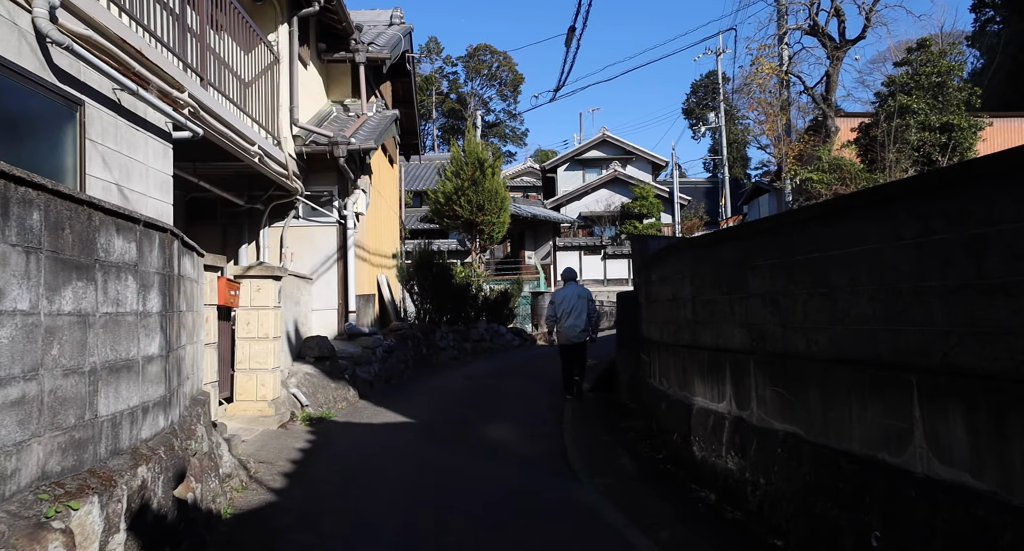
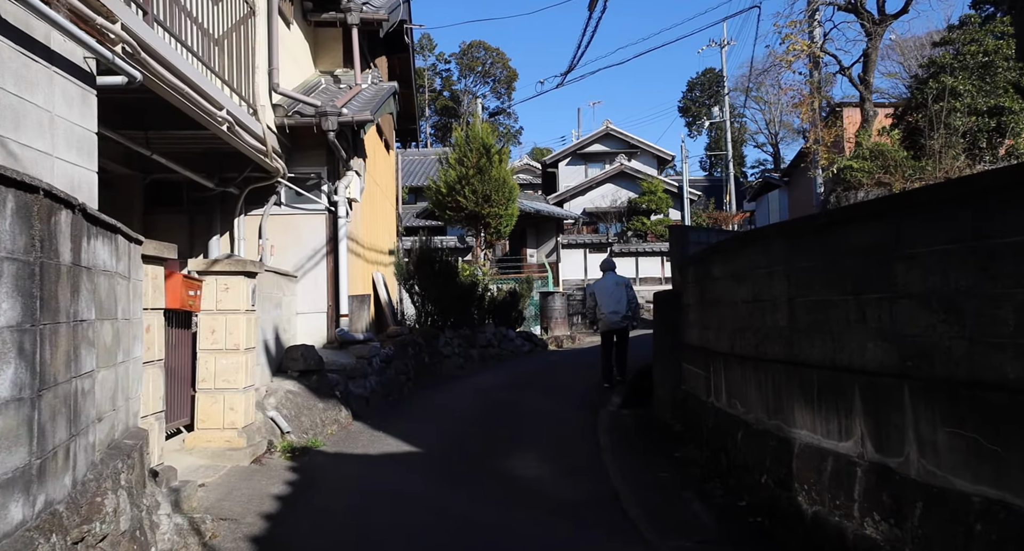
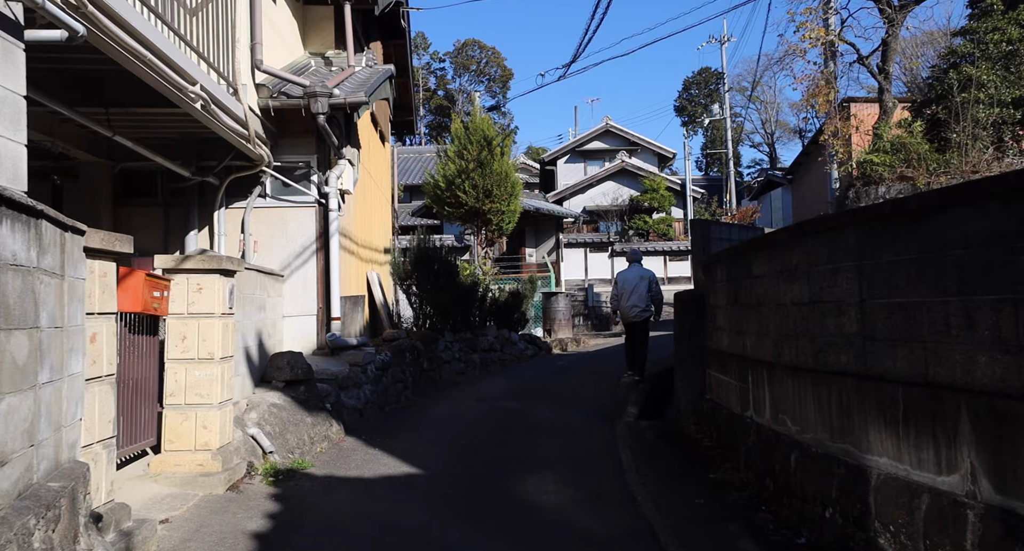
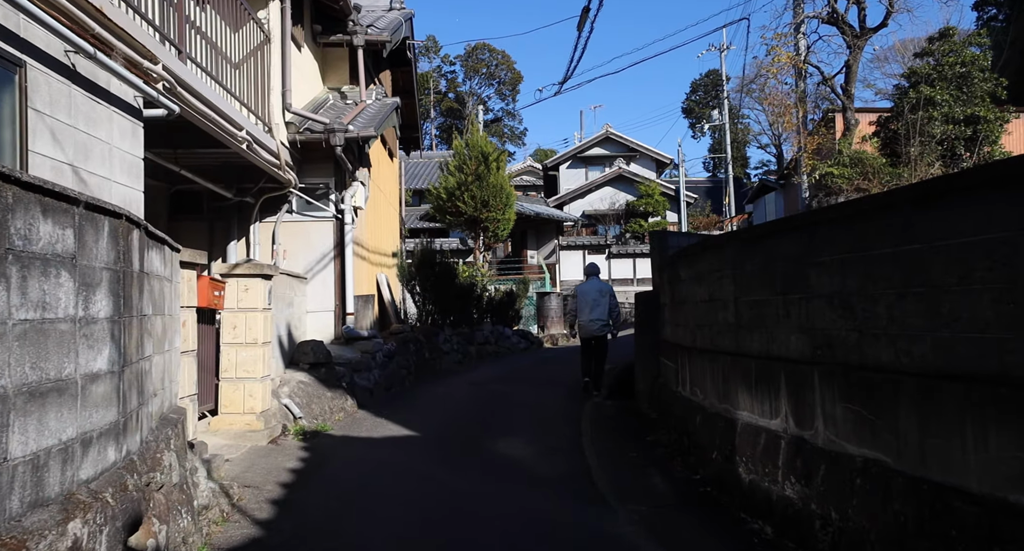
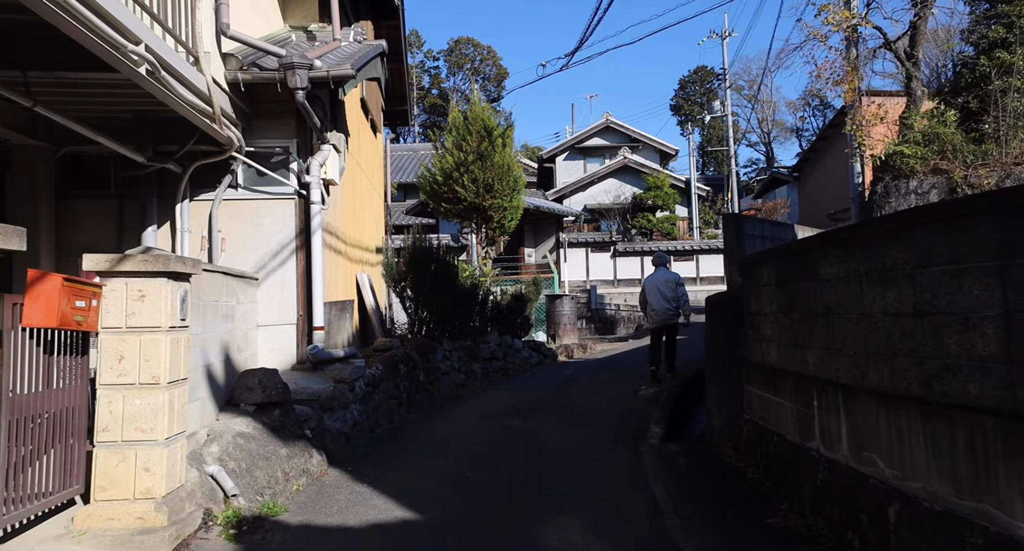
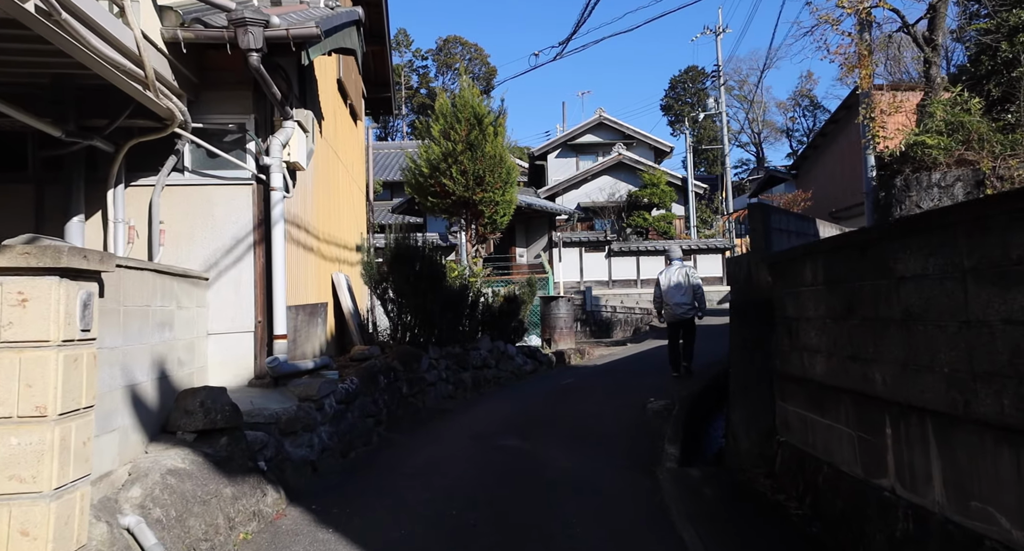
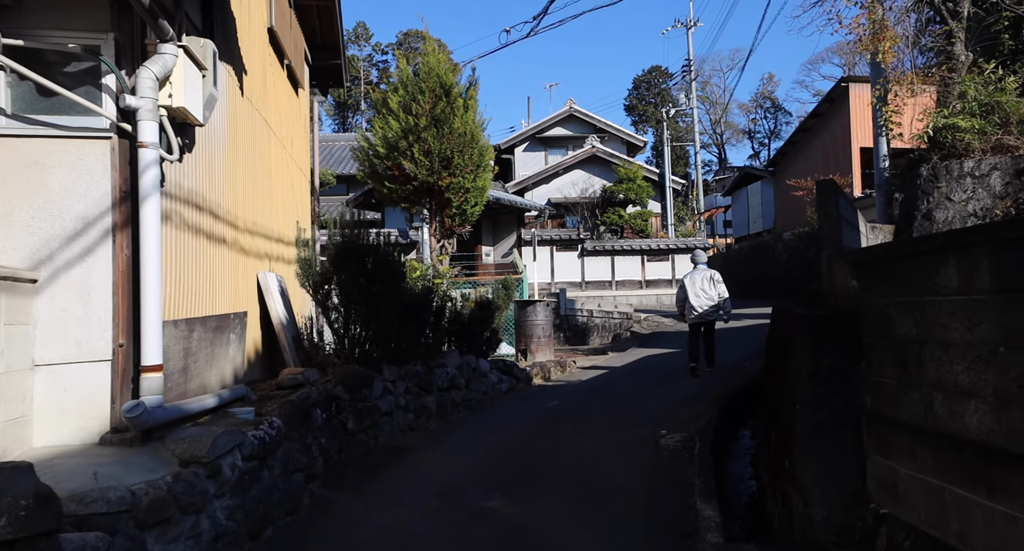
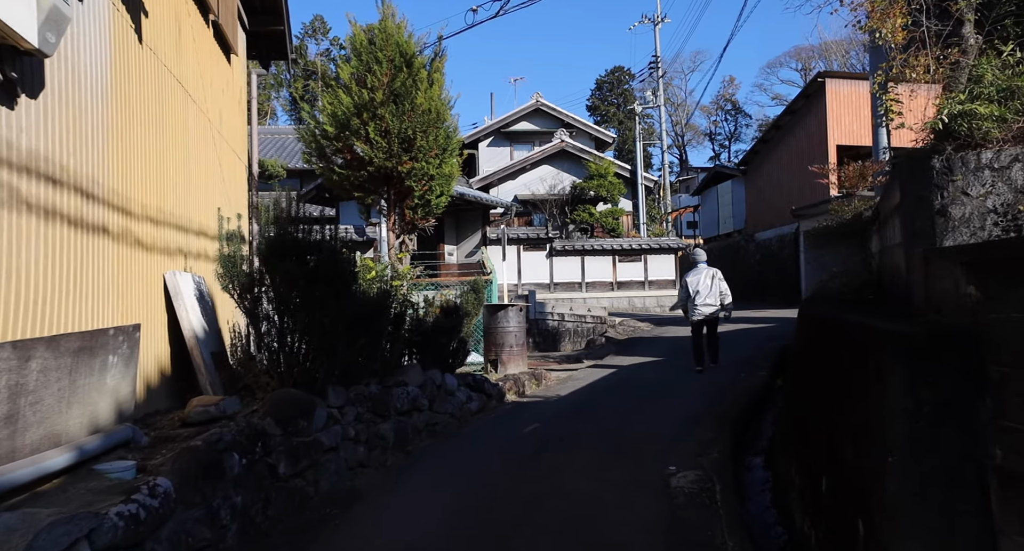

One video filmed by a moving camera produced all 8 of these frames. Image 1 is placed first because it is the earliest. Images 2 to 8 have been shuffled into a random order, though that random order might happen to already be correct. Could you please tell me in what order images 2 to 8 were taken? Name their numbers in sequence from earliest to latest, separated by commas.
4, 2, 3, 5, 6, 7, 8
